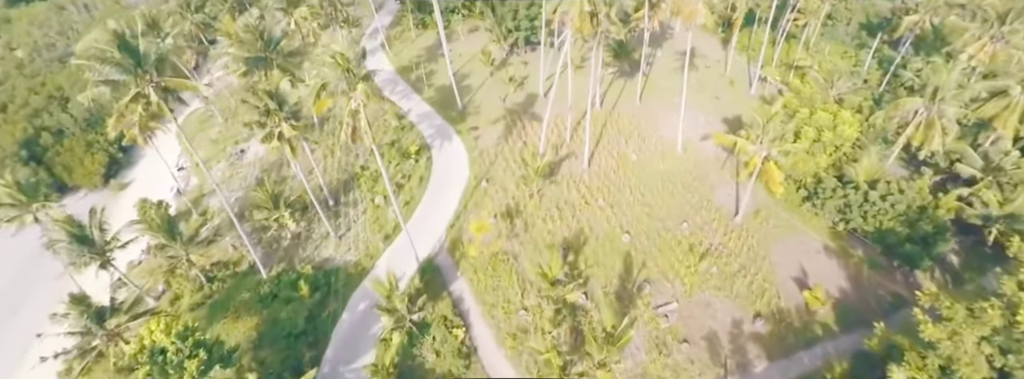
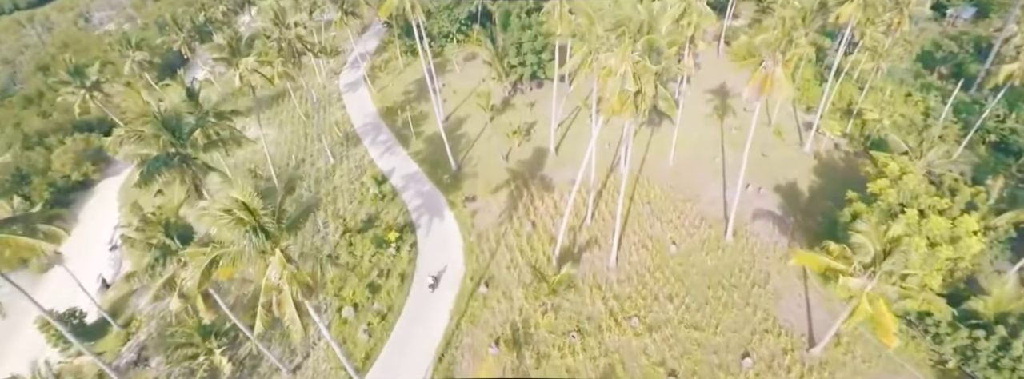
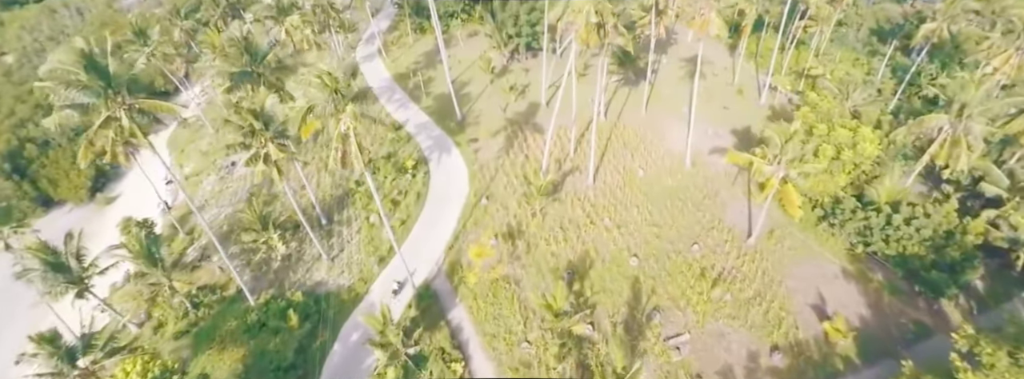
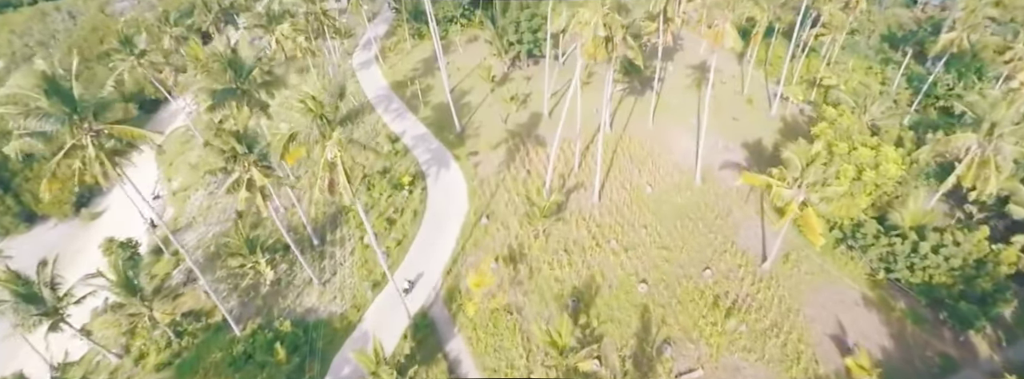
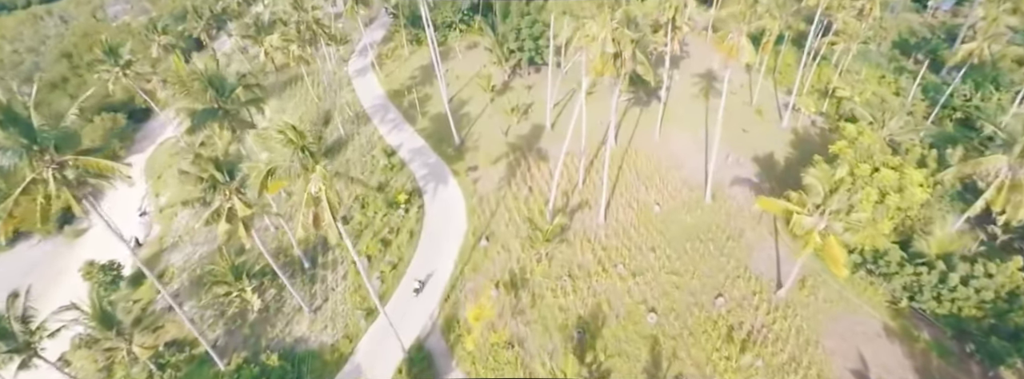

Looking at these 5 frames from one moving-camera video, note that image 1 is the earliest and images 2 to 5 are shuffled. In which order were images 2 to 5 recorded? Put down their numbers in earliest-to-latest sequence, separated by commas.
3, 4, 5, 2
